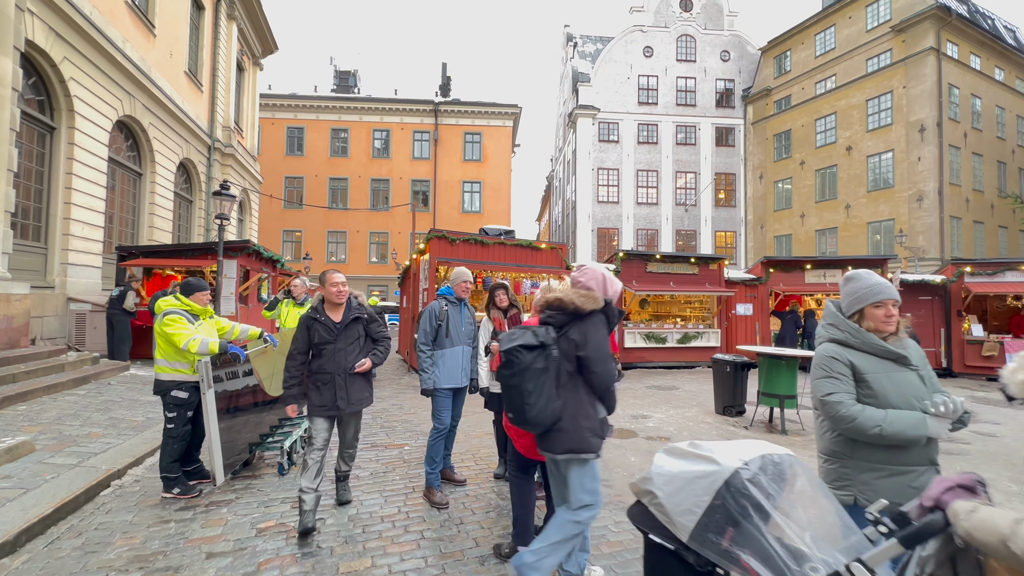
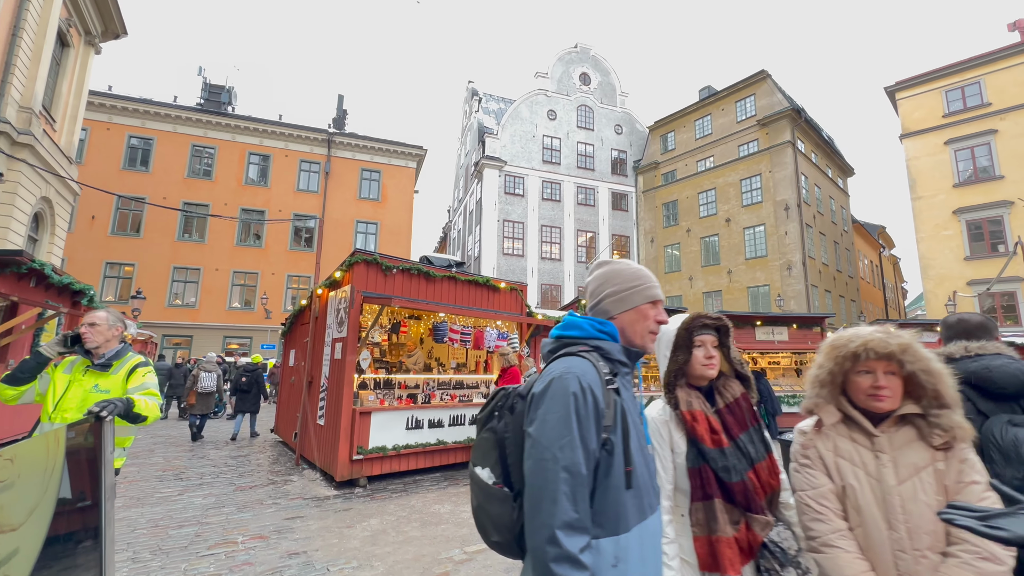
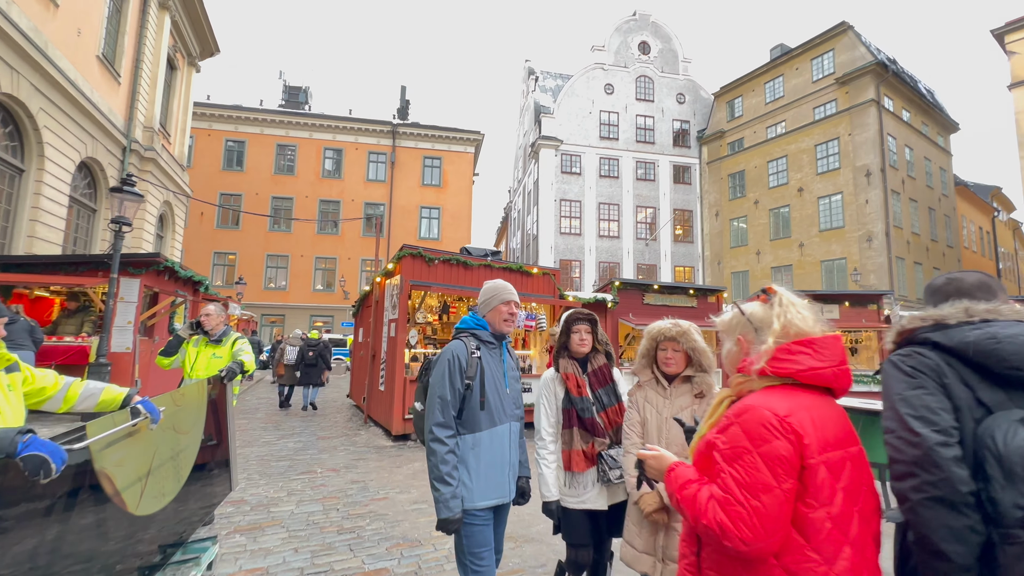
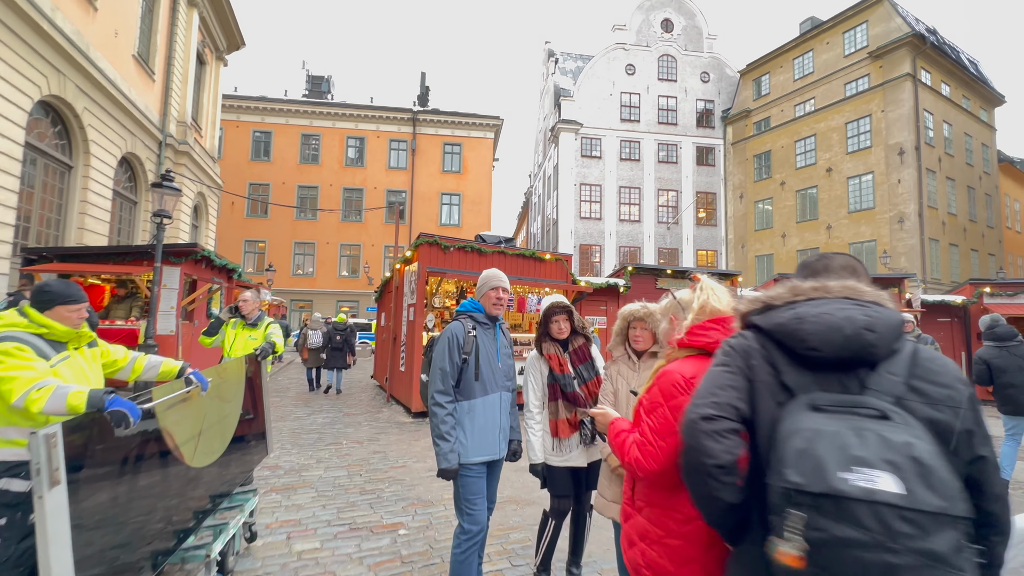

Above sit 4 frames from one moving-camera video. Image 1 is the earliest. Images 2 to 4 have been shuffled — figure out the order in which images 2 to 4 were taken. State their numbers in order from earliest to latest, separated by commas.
4, 3, 2
